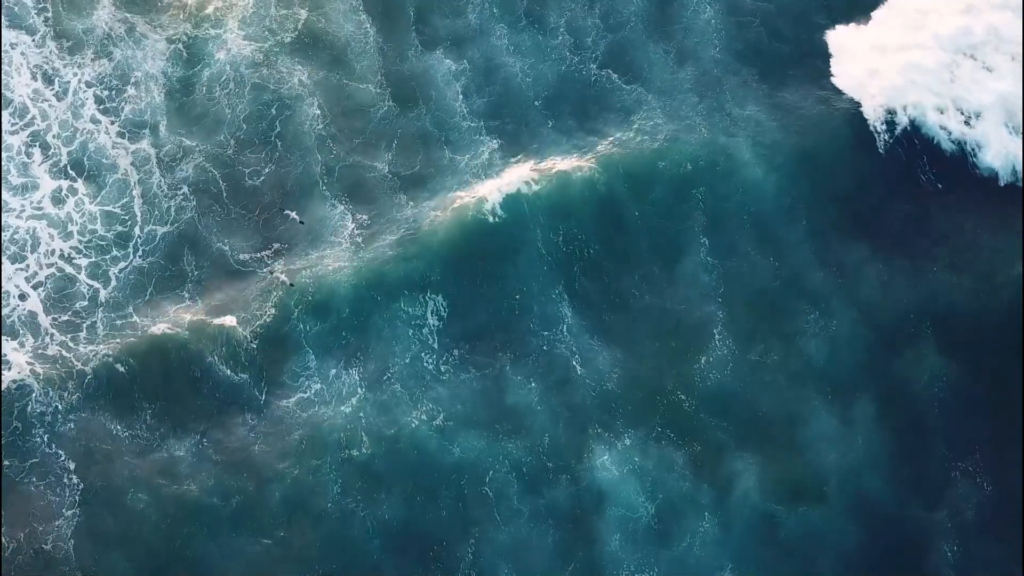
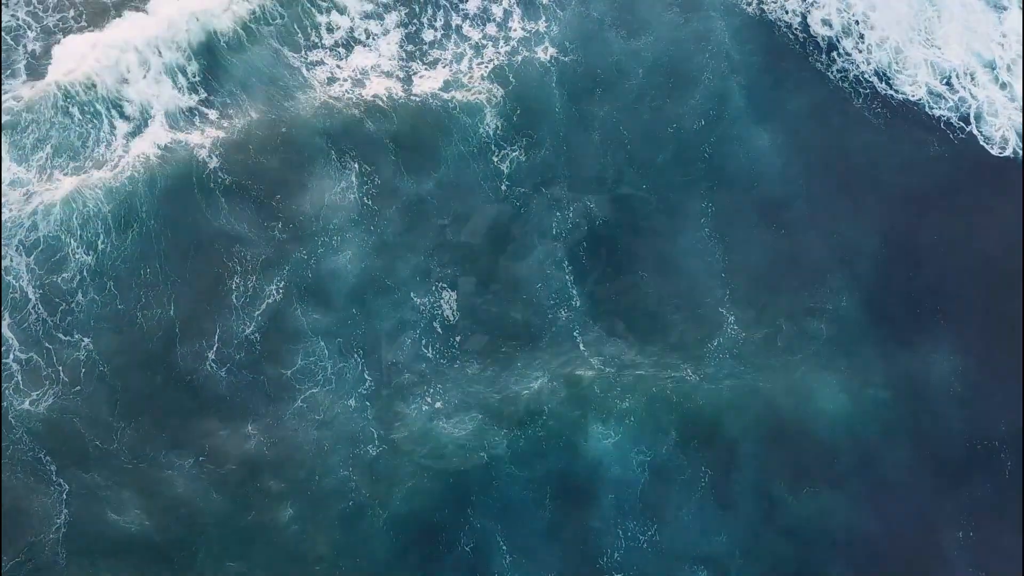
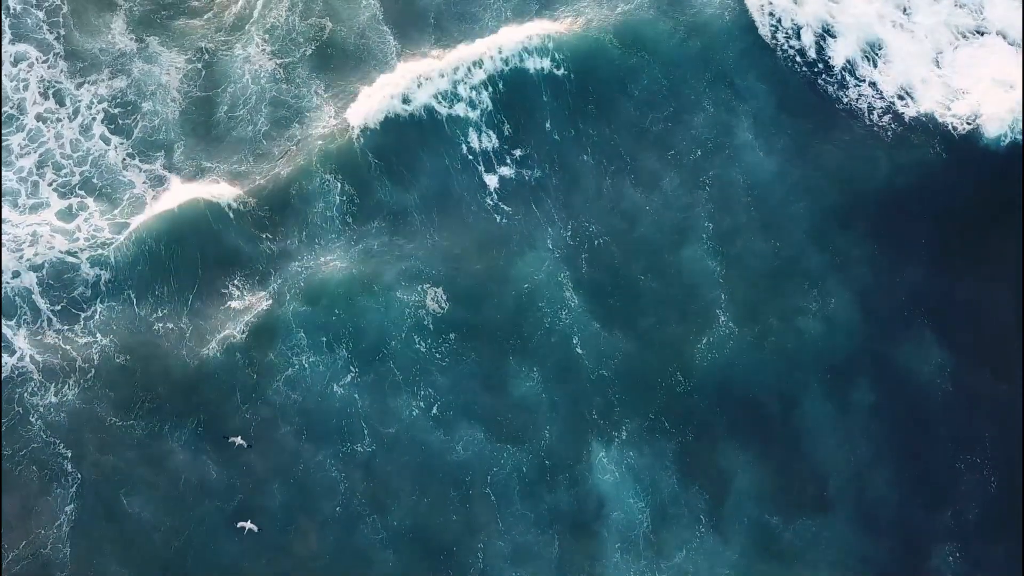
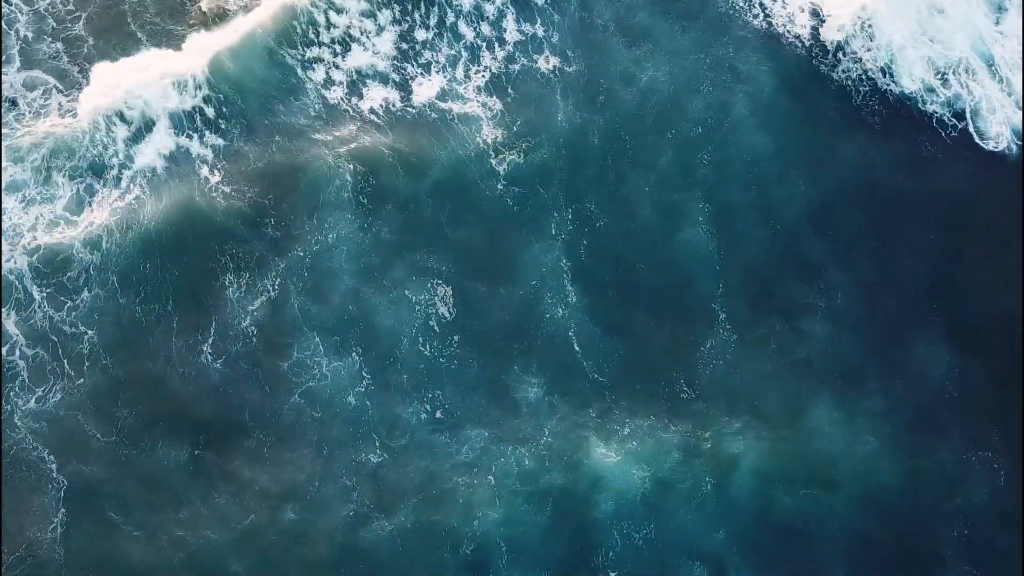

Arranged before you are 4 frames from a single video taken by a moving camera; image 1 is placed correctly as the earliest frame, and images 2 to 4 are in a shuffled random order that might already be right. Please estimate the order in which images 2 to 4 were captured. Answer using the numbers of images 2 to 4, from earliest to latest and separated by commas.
3, 4, 2
